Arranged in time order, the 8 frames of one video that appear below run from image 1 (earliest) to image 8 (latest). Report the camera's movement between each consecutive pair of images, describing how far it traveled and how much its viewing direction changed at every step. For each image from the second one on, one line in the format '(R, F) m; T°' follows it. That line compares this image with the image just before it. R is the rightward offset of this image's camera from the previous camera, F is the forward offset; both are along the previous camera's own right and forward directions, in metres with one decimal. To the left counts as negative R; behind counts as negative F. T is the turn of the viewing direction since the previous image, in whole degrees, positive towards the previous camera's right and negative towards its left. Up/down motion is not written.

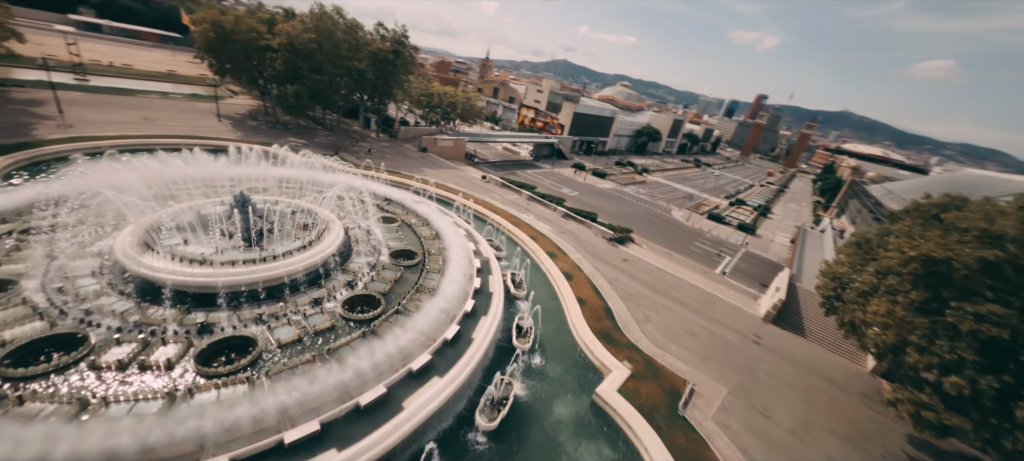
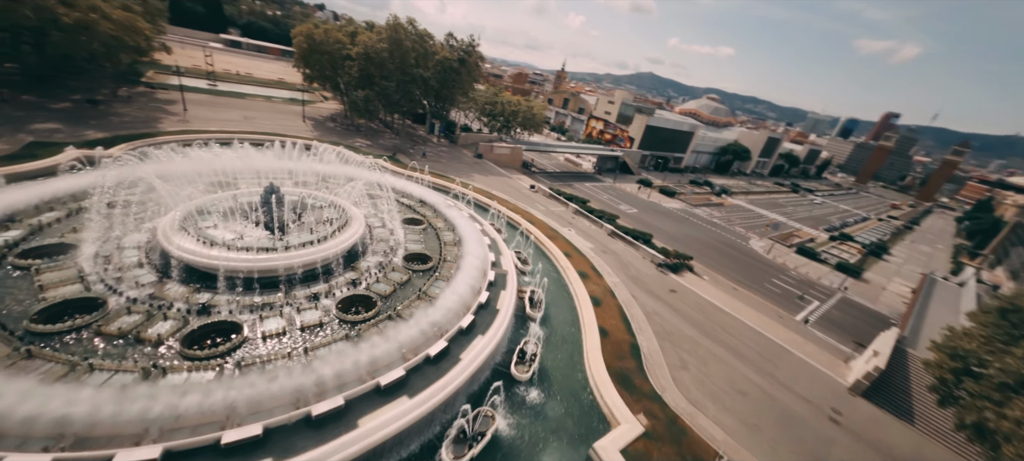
(+2.6, +1.9) m; -11°
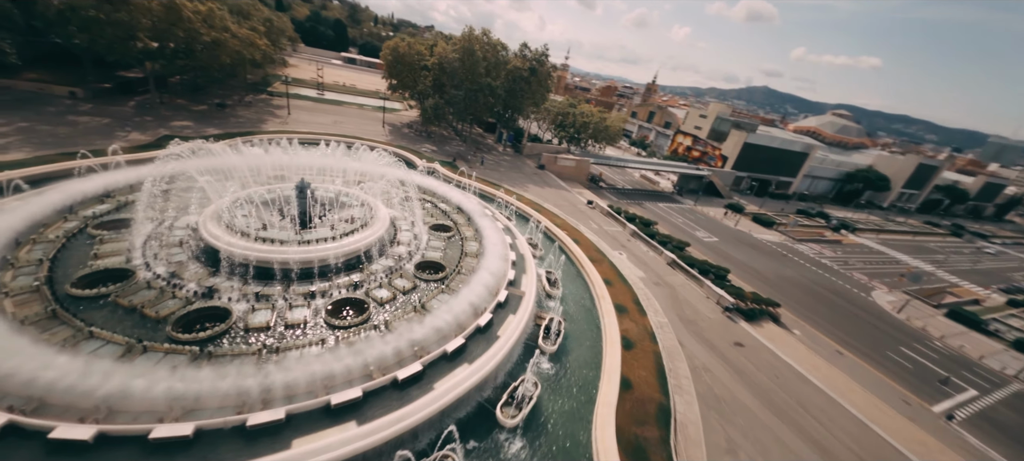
(+2.9, +2.4) m; -13°
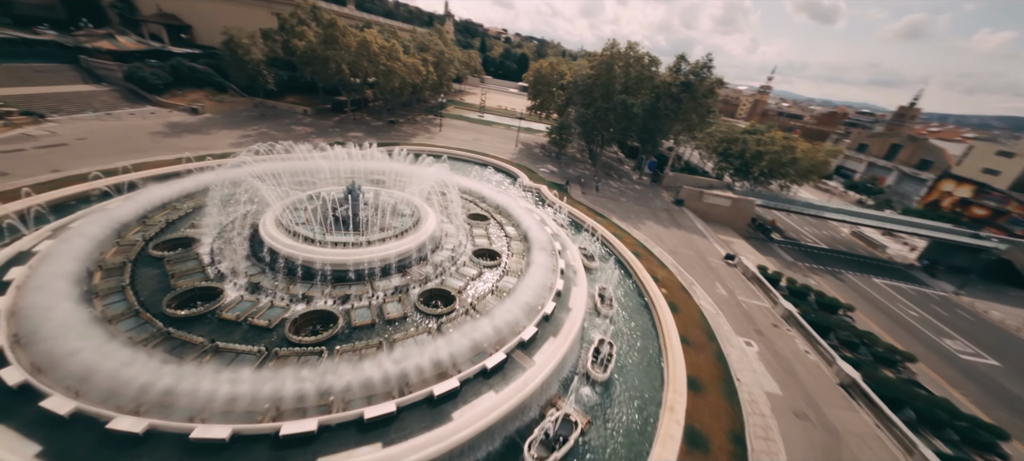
(+5.1, +5.8) m; -26°
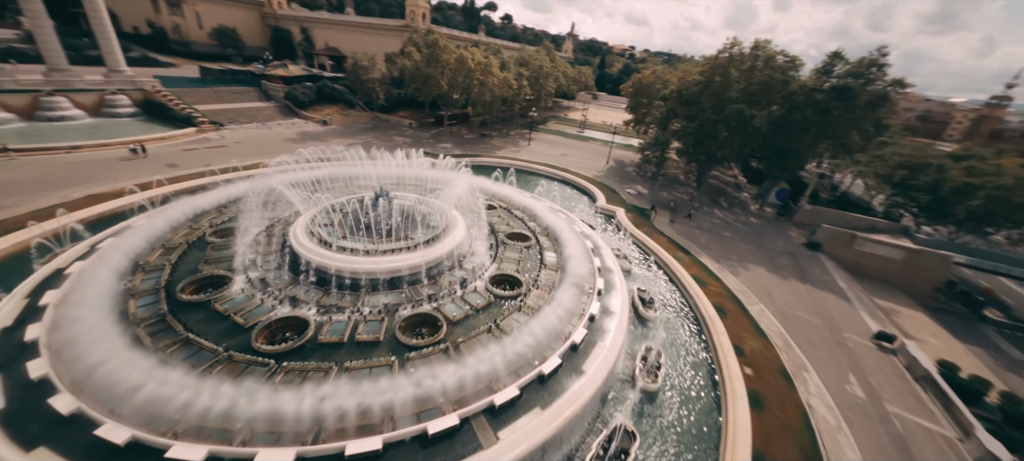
(+3.9, +3.7) m; -18°
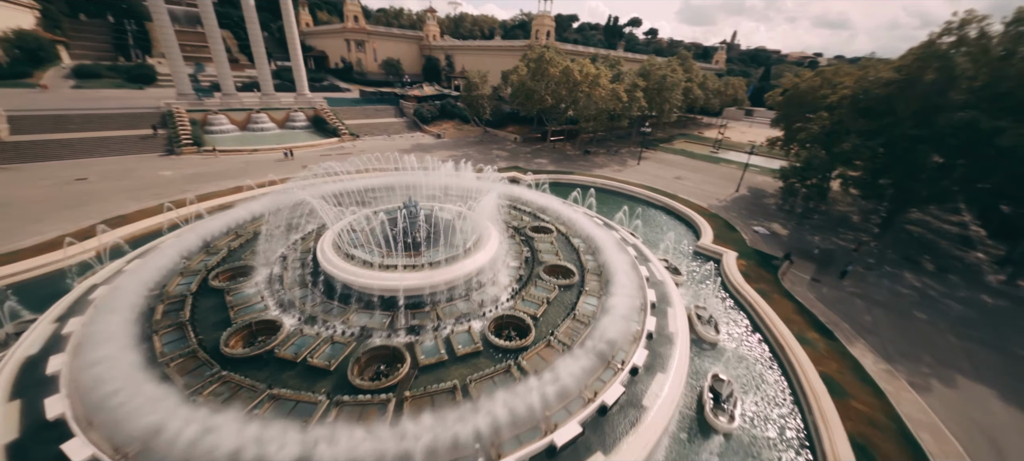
(+4.2, +4.2) m; -21°
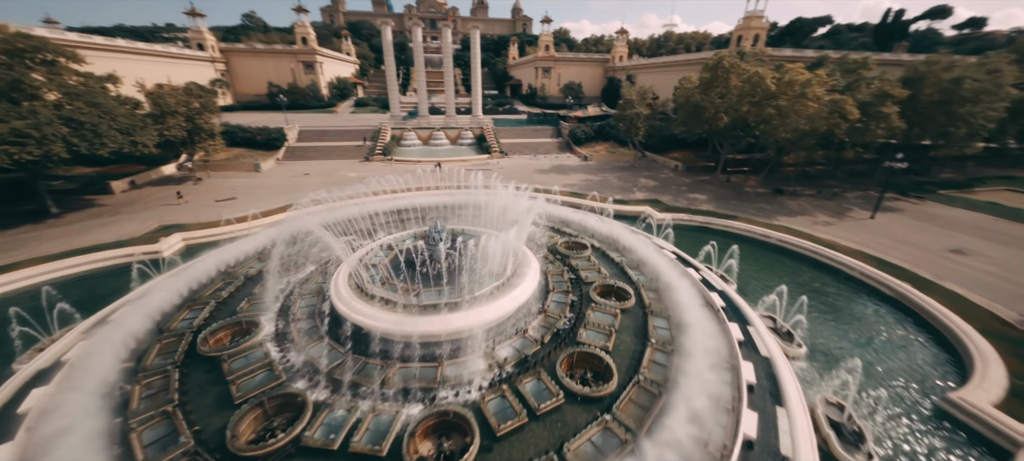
(+5.1, +6.0) m; -29°
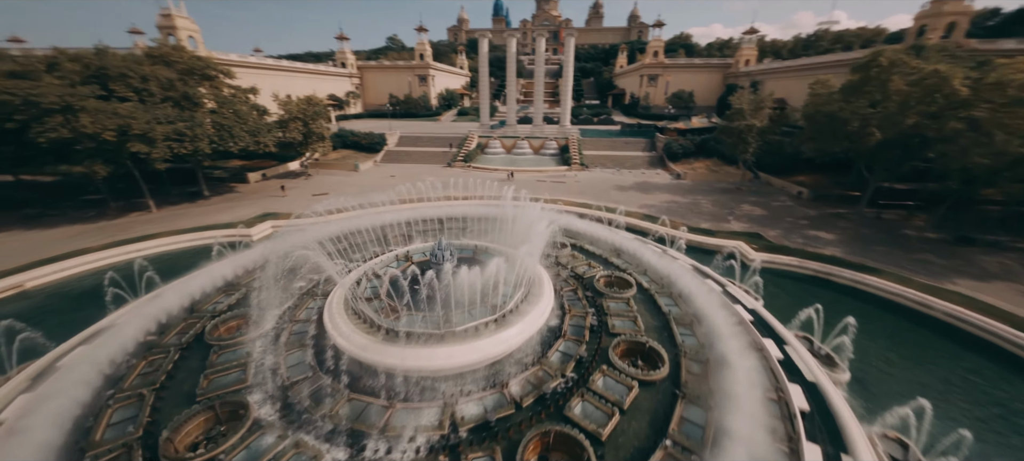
(+3.2, +2.6) m; -16°
